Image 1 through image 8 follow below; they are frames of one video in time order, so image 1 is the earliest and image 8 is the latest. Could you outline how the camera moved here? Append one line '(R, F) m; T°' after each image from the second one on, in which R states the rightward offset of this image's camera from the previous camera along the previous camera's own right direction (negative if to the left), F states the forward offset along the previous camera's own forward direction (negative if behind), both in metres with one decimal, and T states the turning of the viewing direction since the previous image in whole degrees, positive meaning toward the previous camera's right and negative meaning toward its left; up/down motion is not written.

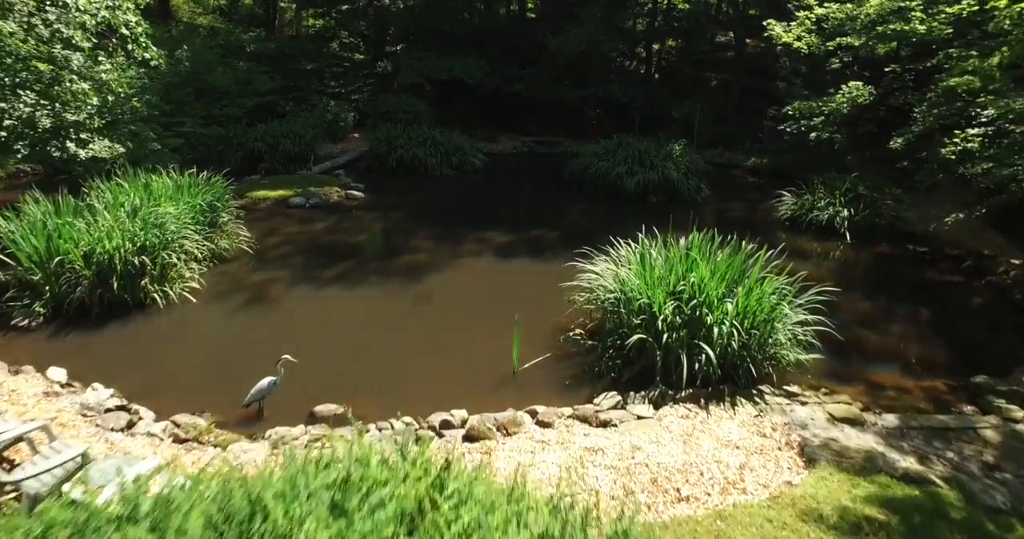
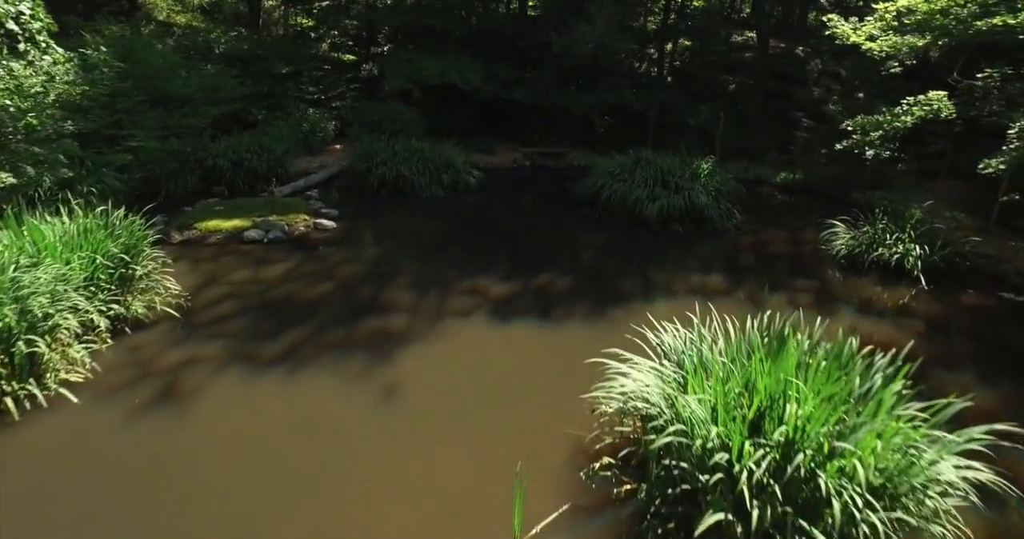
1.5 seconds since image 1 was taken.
(0.0, +1.5) m; 0°
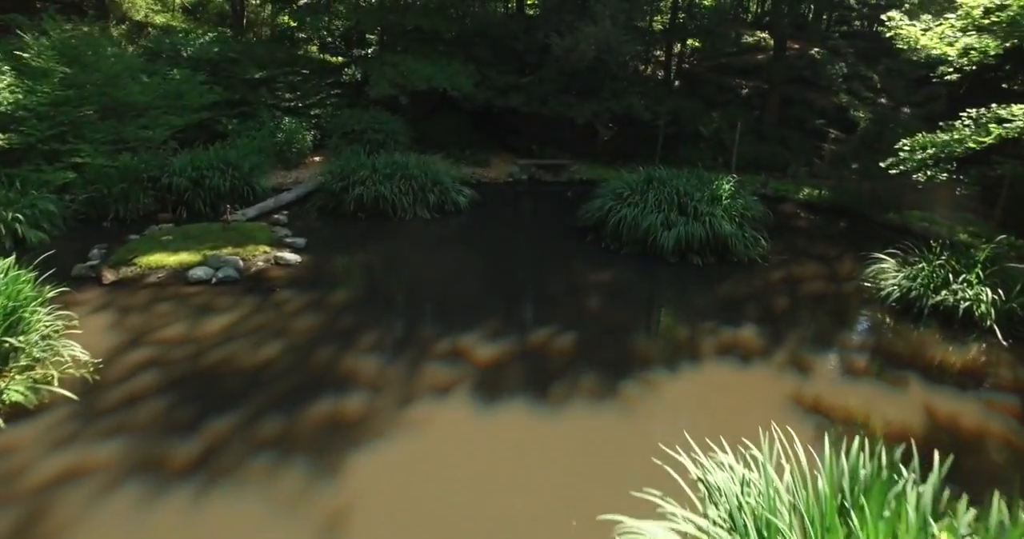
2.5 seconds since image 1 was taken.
(+0.1, +1.1) m; 0°
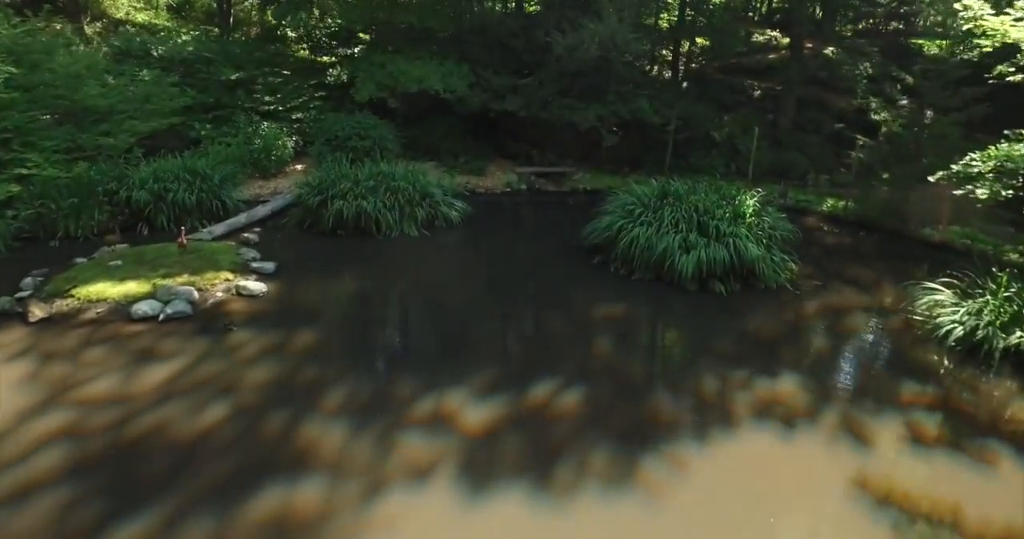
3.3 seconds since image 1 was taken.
(0.0, +0.9) m; 0°
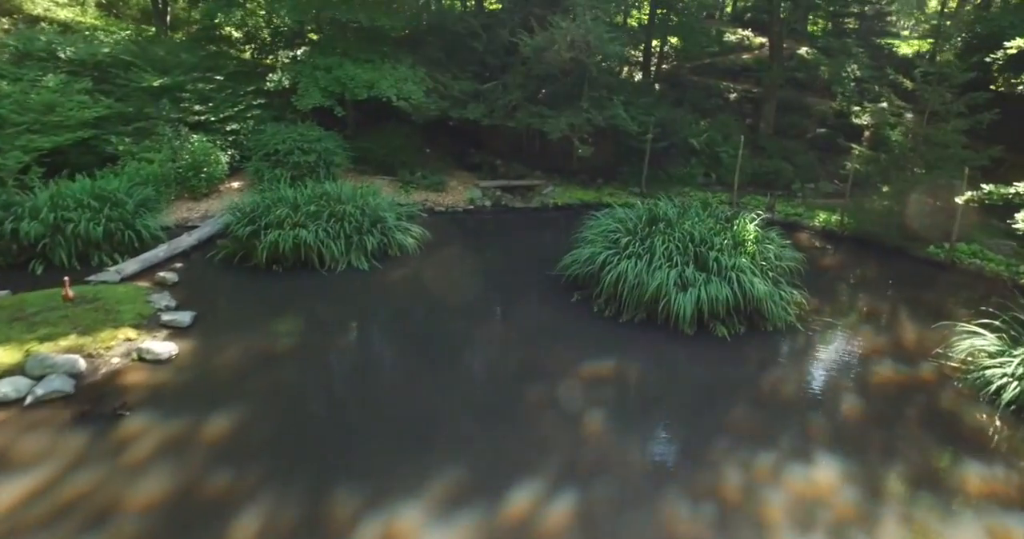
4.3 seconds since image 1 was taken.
(0.0, +1.0) m; +3°
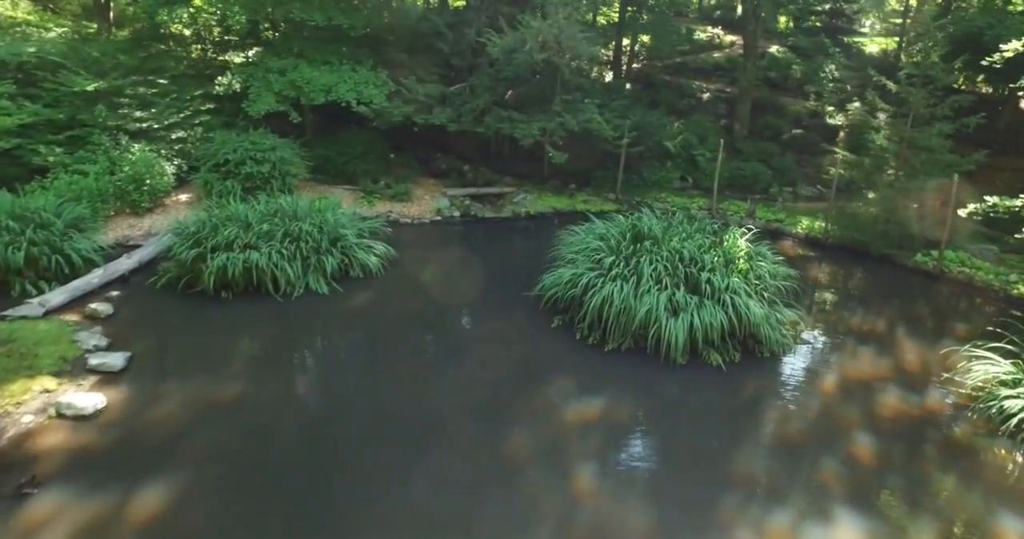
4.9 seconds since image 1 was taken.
(-0.1, +0.5) m; +3°
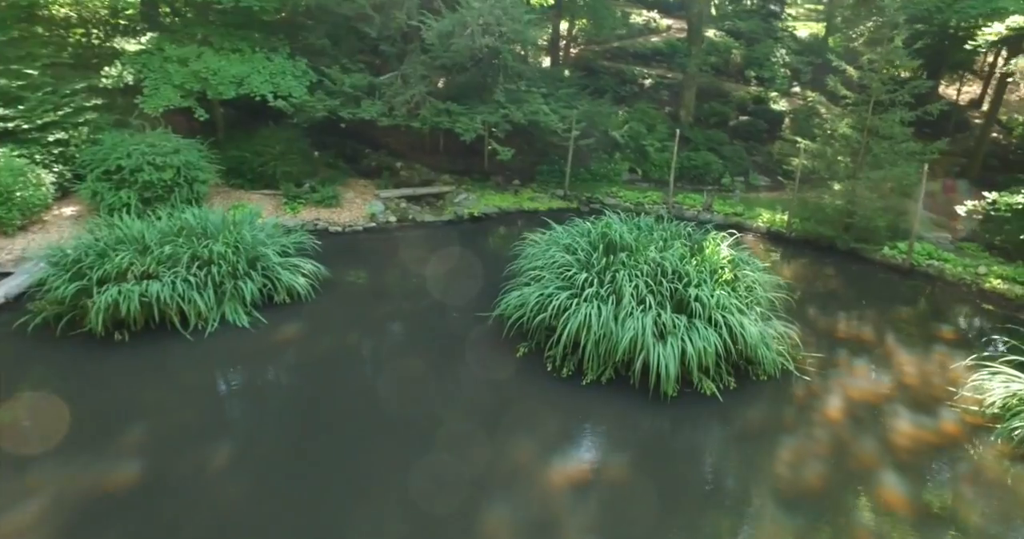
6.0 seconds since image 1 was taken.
(-0.2, +0.8) m; +6°
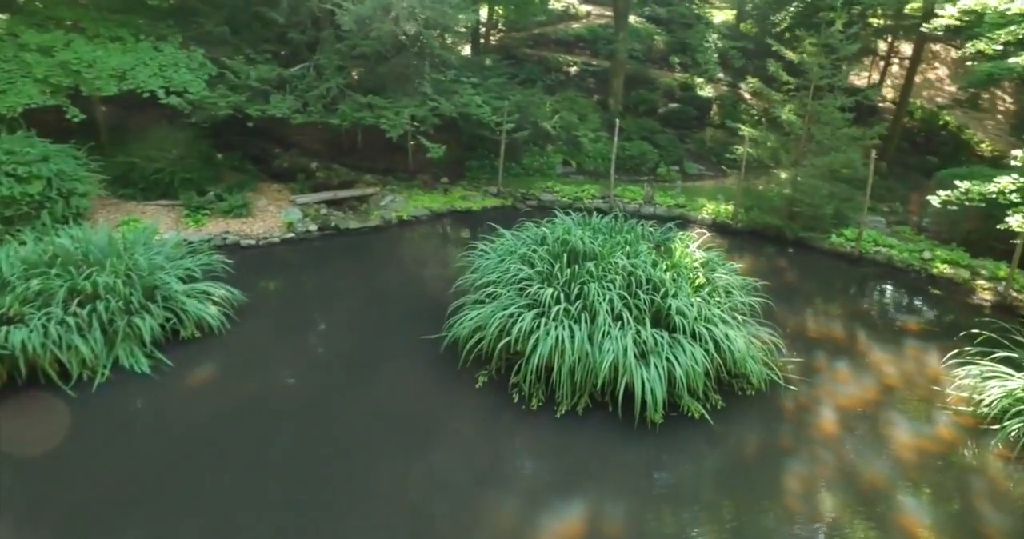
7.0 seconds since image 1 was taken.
(-0.2, +0.6) m; +7°
